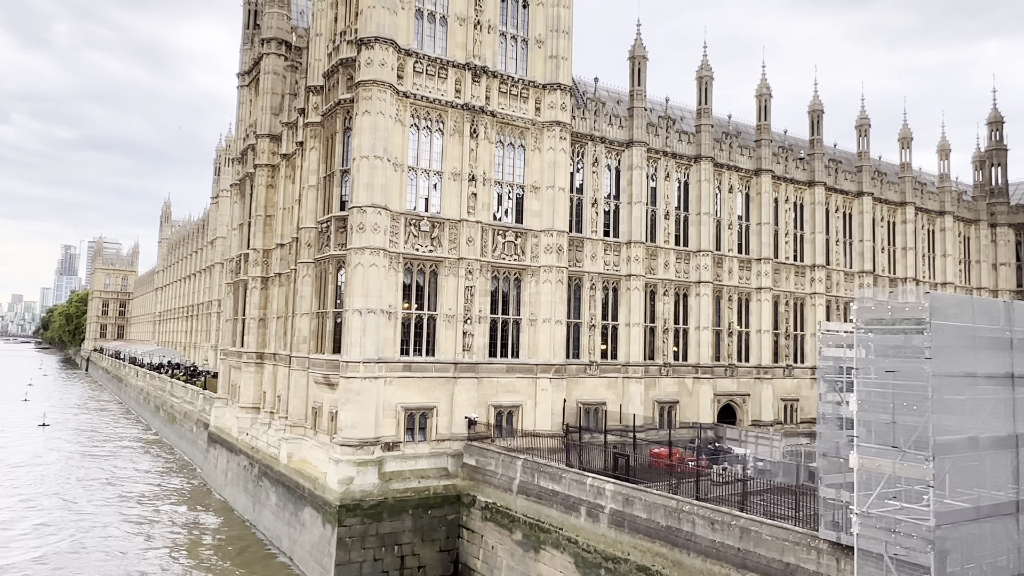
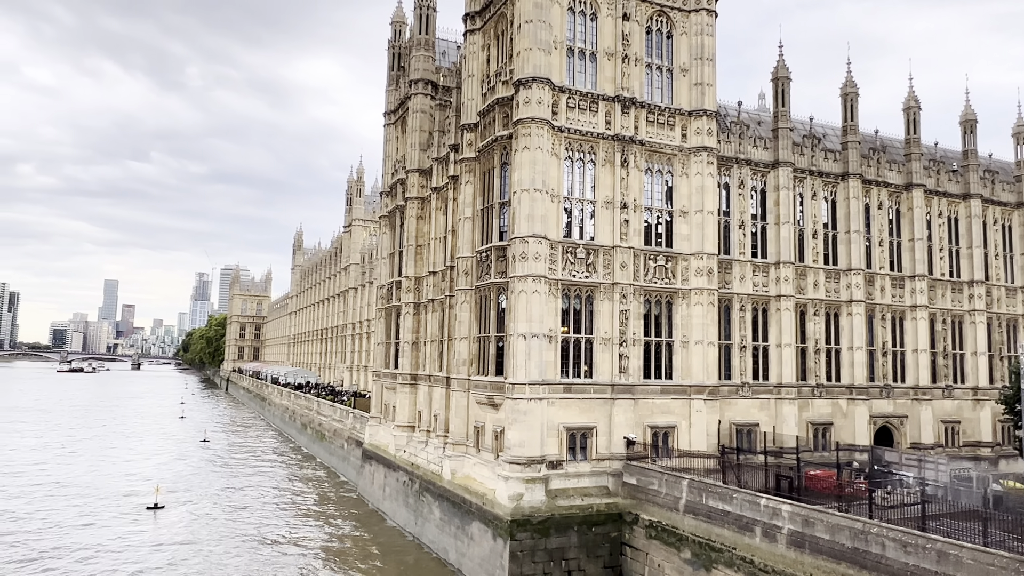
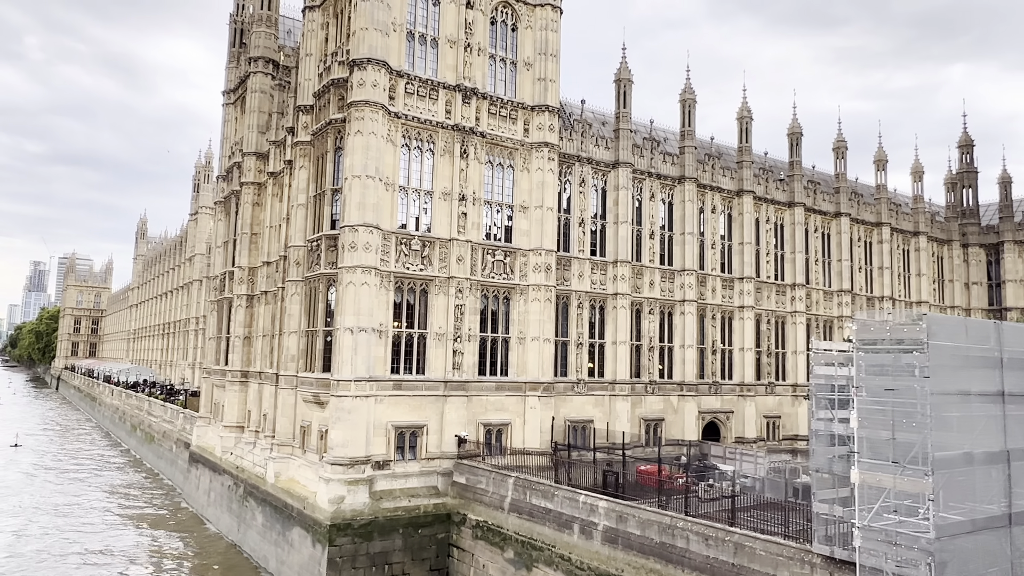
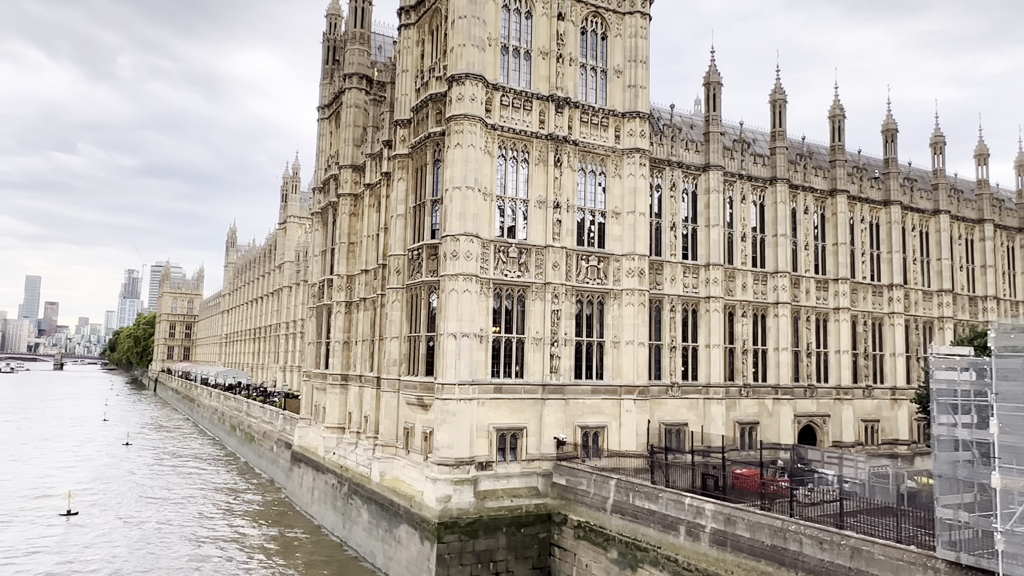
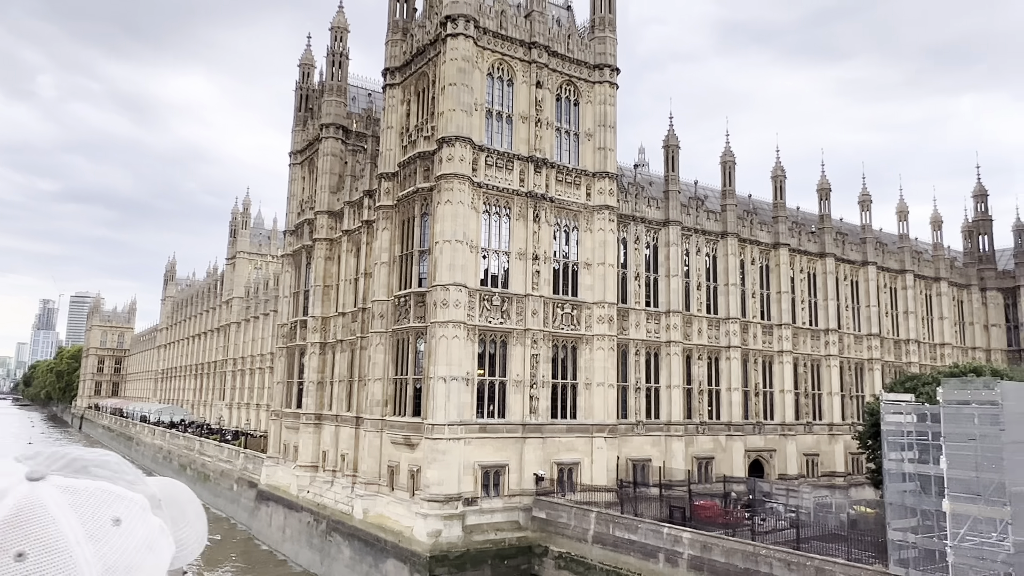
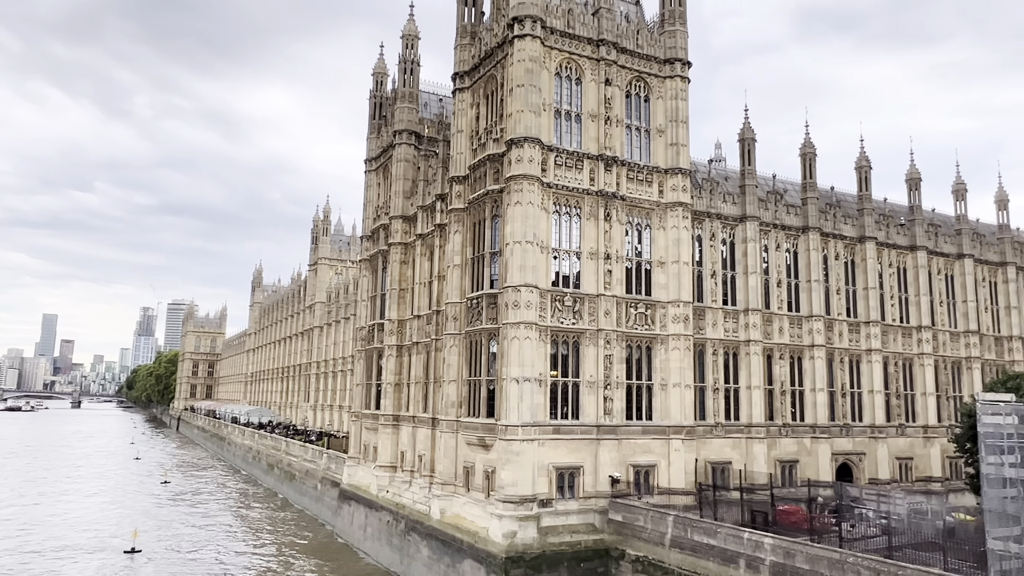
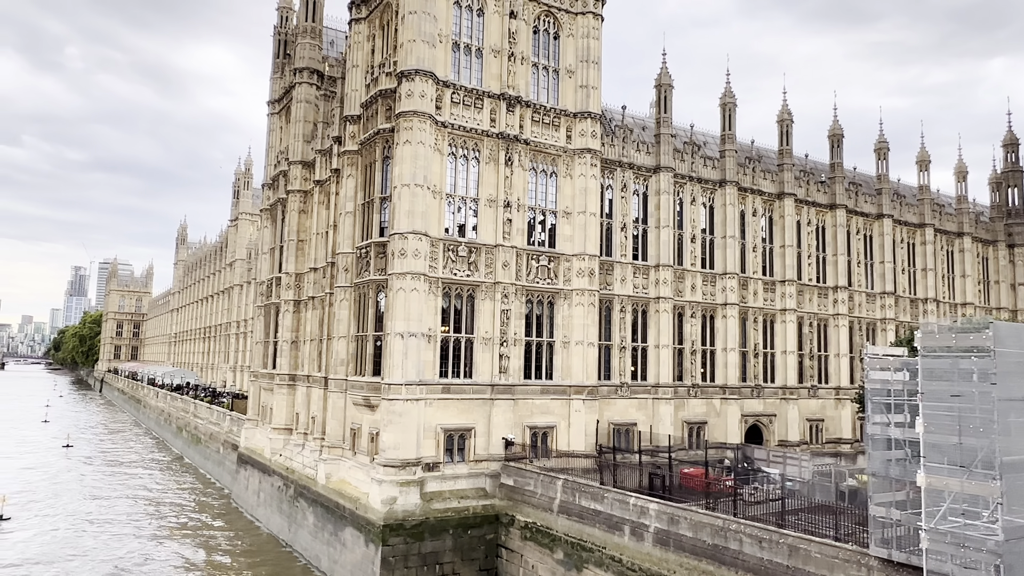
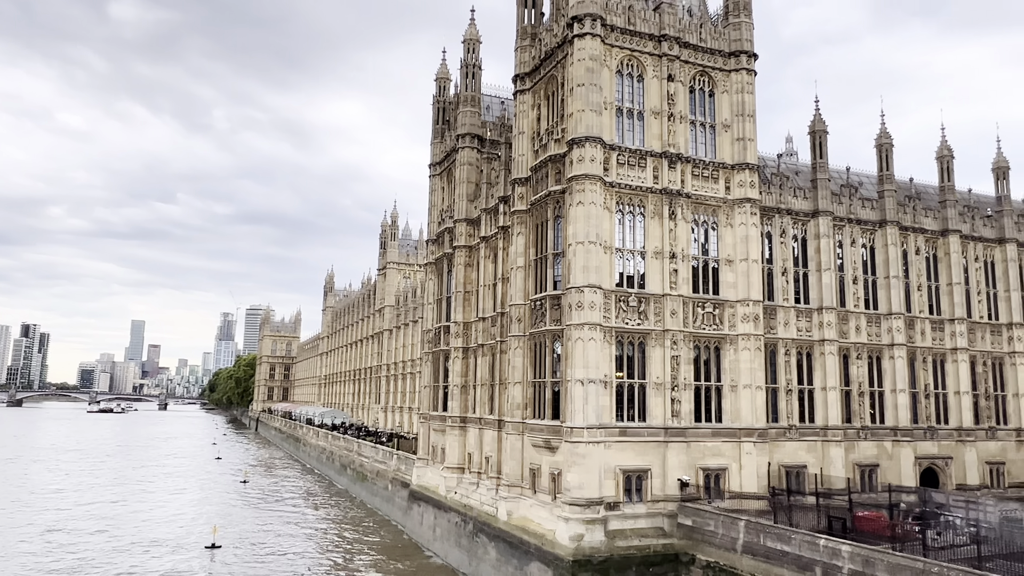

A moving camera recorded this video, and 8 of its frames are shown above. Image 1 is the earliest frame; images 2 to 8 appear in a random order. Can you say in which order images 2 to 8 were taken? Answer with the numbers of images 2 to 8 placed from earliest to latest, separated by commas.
3, 7, 4, 2, 8, 6, 5
